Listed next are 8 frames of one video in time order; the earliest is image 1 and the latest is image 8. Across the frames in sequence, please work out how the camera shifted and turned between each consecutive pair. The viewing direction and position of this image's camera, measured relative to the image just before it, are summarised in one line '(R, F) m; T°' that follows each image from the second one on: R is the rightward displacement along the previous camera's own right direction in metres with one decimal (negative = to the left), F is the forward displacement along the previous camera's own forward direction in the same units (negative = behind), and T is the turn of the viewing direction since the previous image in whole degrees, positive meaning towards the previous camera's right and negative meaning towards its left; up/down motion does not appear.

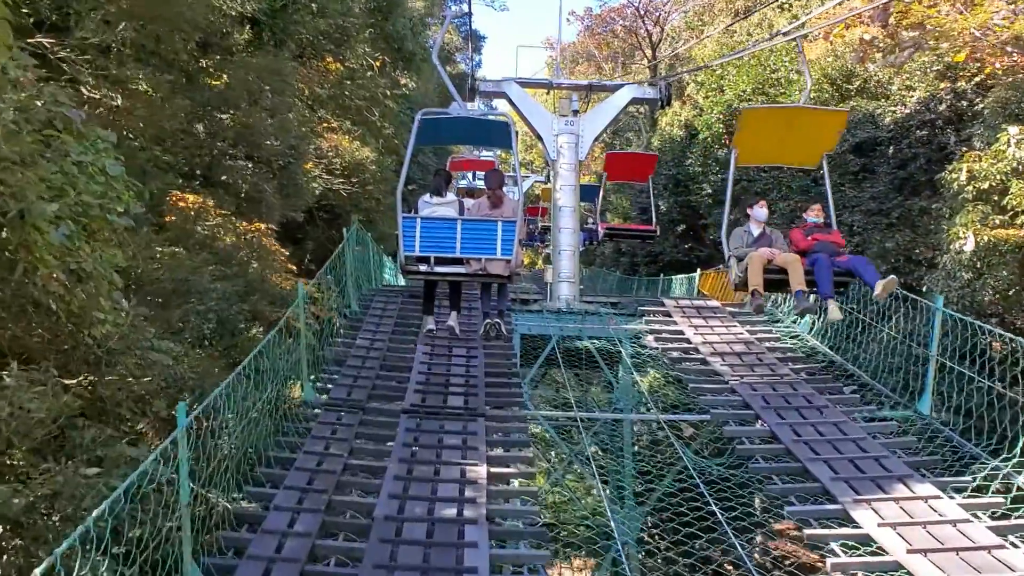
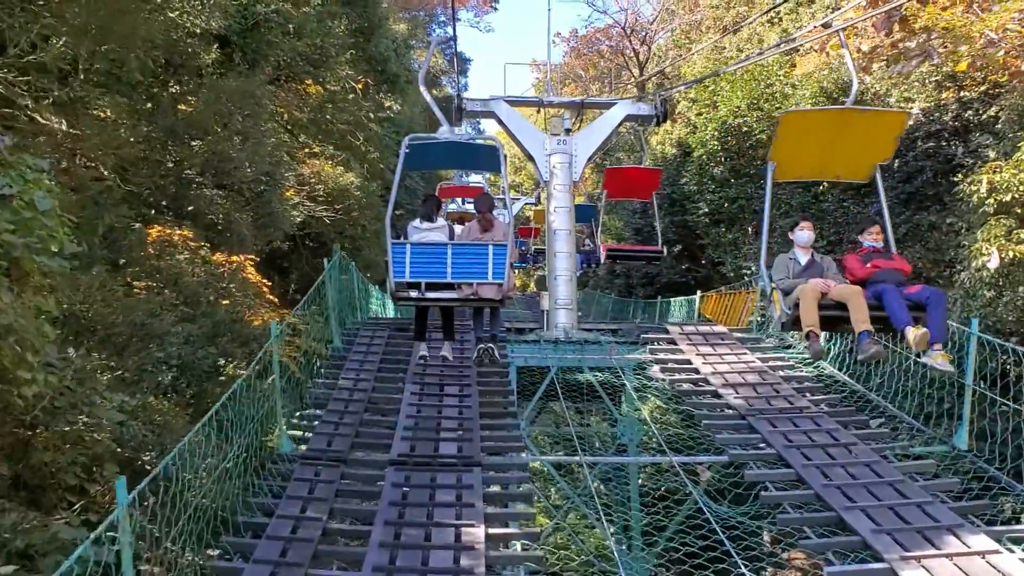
(0.0, +0.4) m; 0°
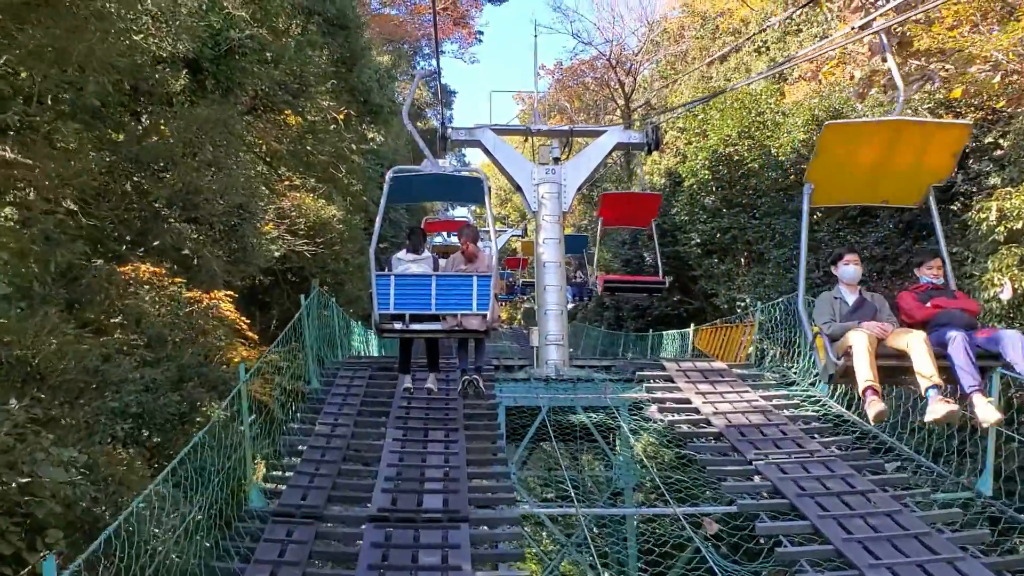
(0.0, +0.3) m; +1°
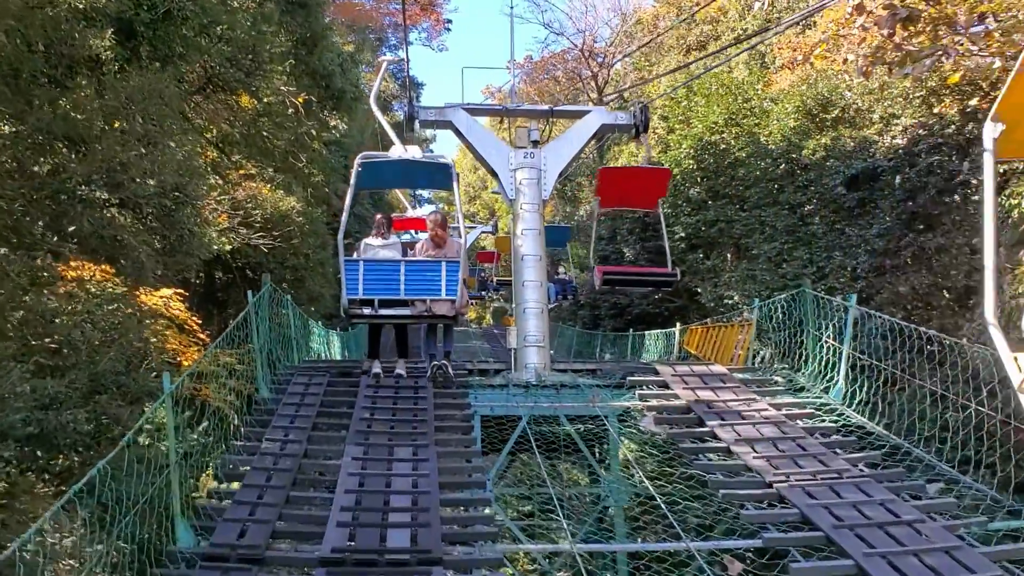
(0.0, +0.6) m; +2°
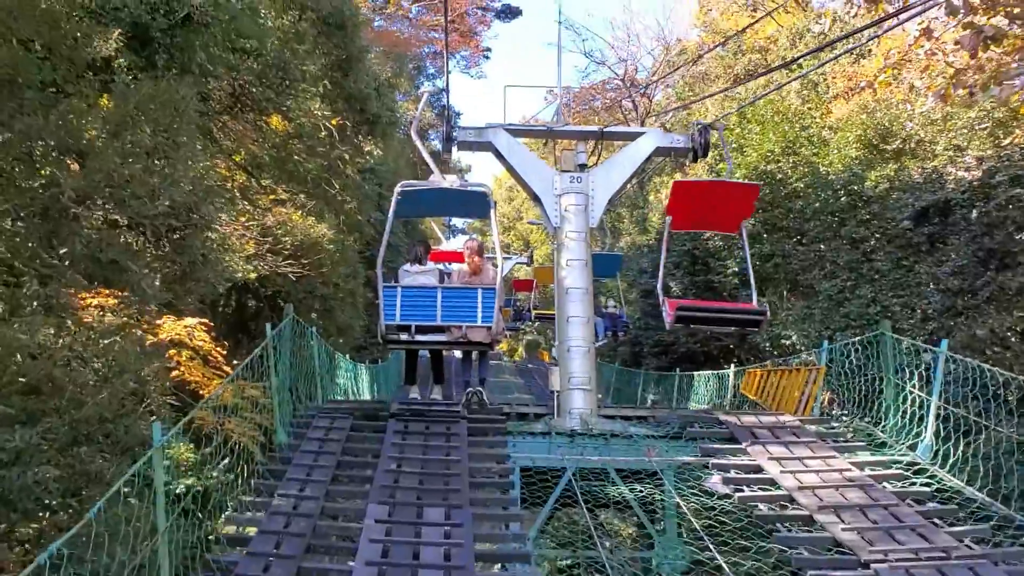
(-0.1, +0.5) m; -2°
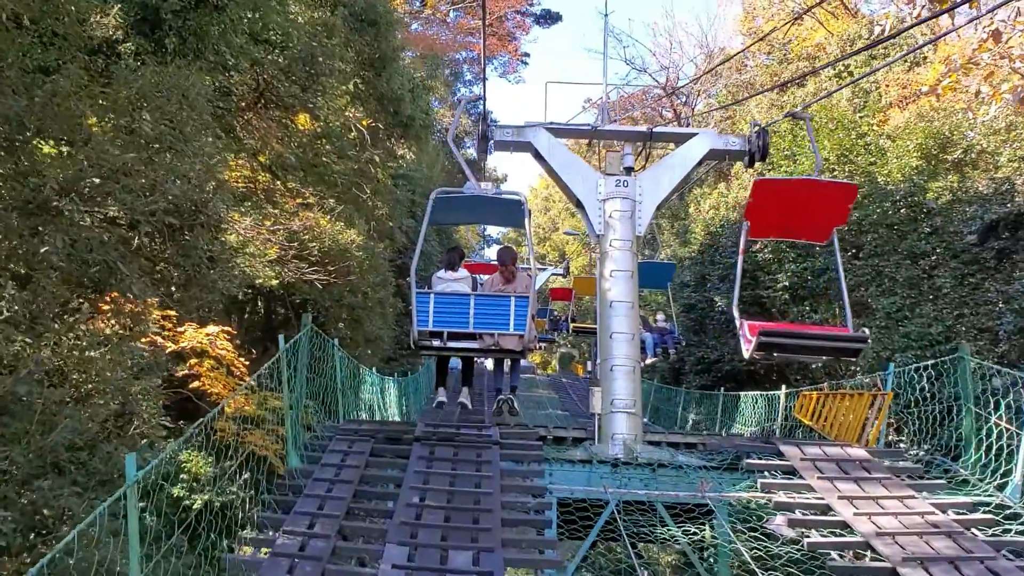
(0.0, +0.4) m; -2°
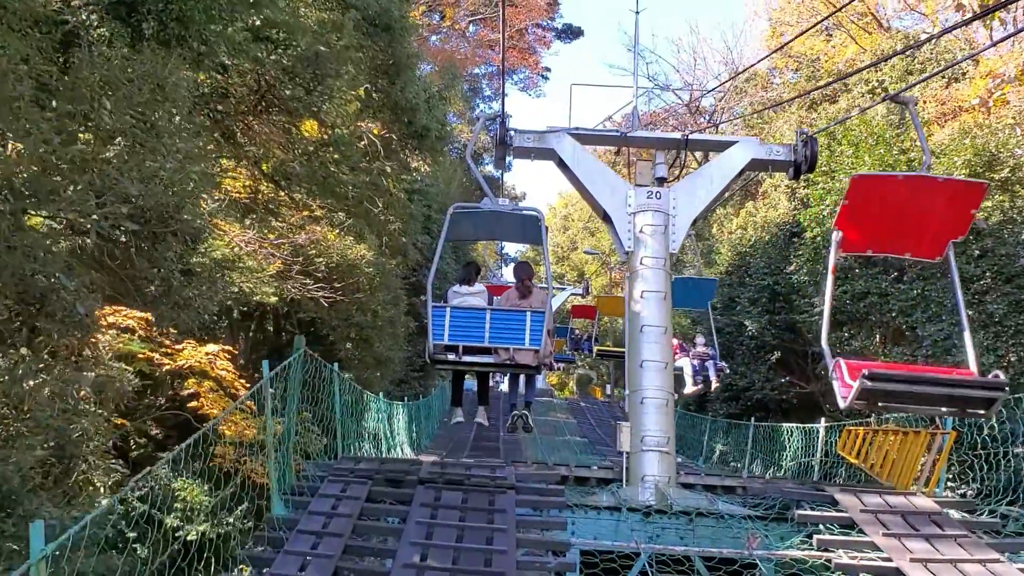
(0.0, +0.5) m; -1°
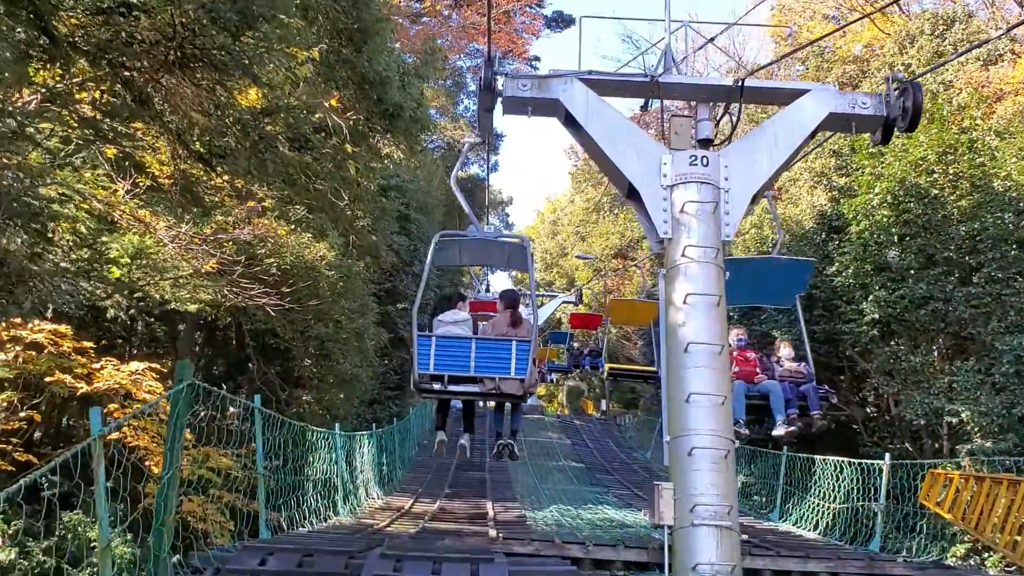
(0.0, +1.3) m; +1°
